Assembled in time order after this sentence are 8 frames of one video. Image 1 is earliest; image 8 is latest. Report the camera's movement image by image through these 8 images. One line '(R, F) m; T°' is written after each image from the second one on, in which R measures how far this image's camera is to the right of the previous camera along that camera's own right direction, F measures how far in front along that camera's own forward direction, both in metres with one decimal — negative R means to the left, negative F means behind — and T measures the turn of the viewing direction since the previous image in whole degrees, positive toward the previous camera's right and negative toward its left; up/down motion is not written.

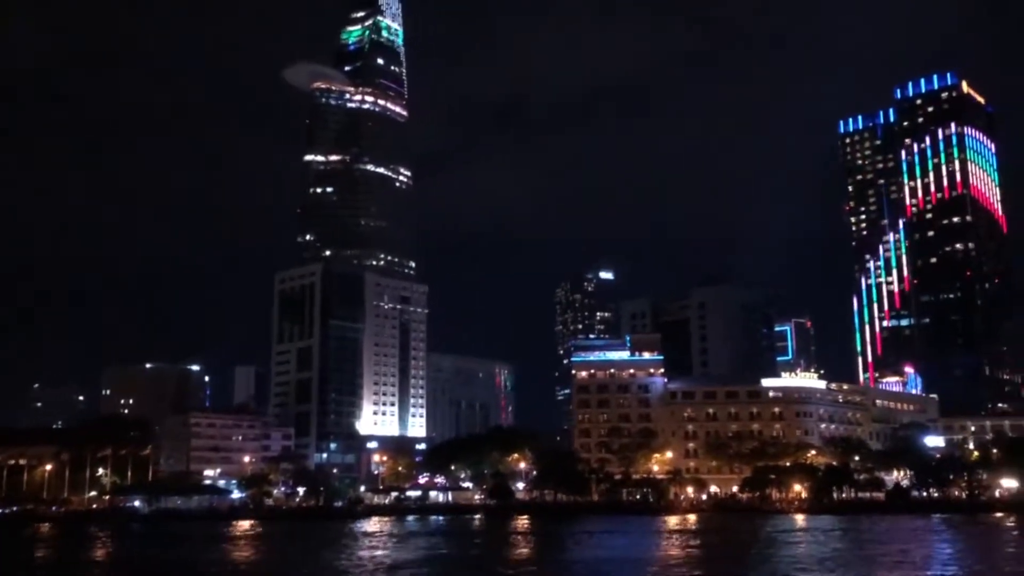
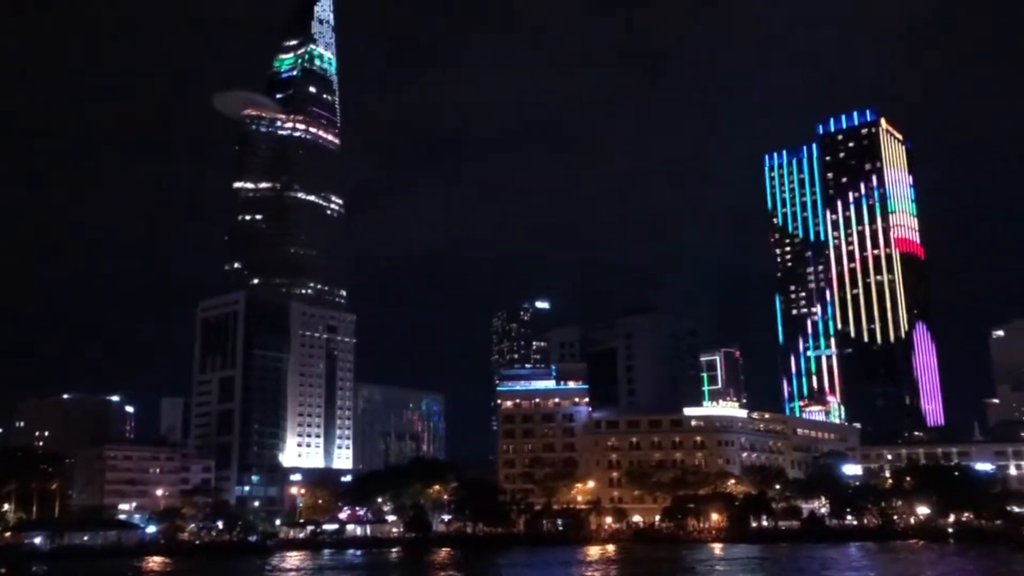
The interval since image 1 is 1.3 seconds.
(+3.2, +0.5) m; +4°
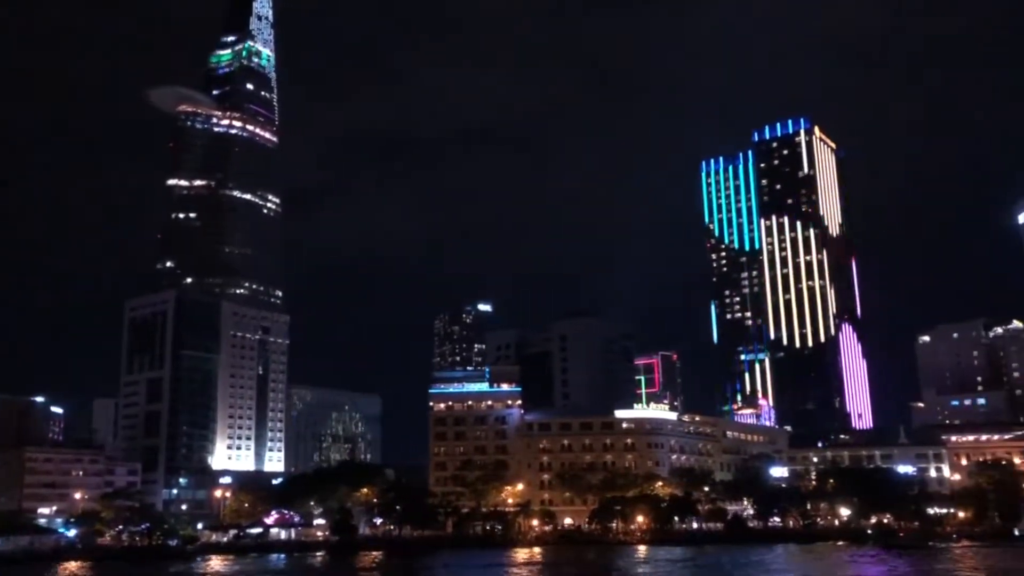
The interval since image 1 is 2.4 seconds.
(+2.7, +0.4) m; +3°
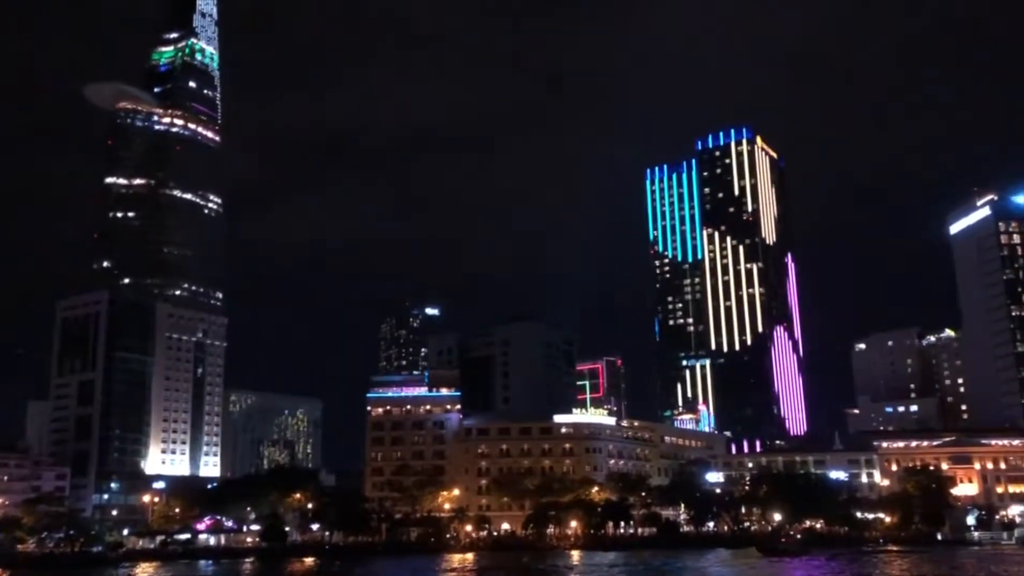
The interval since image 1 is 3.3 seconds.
(+2.3, +0.5) m; +3°
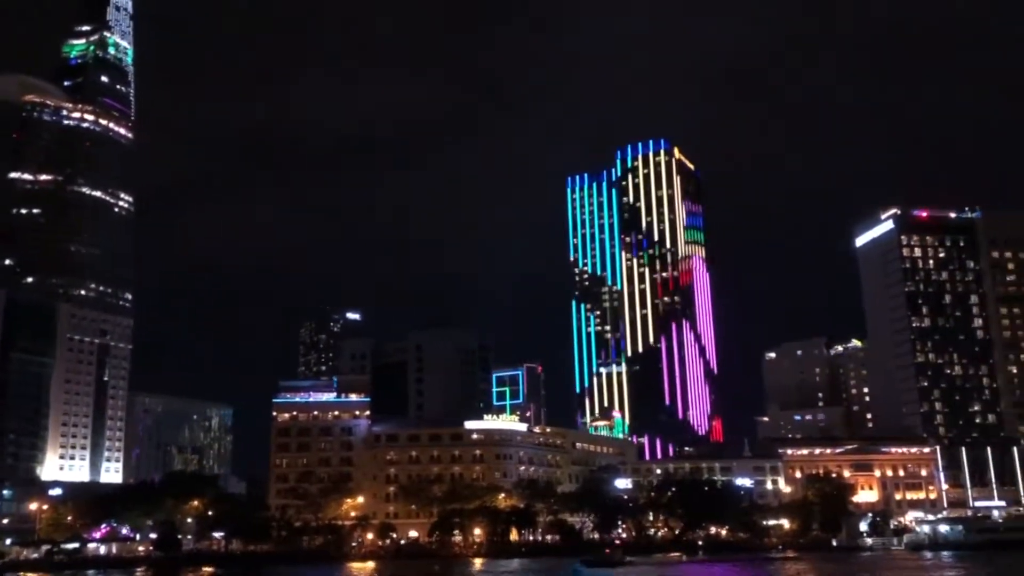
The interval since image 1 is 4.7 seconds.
(+3.6, +1.0) m; +4°
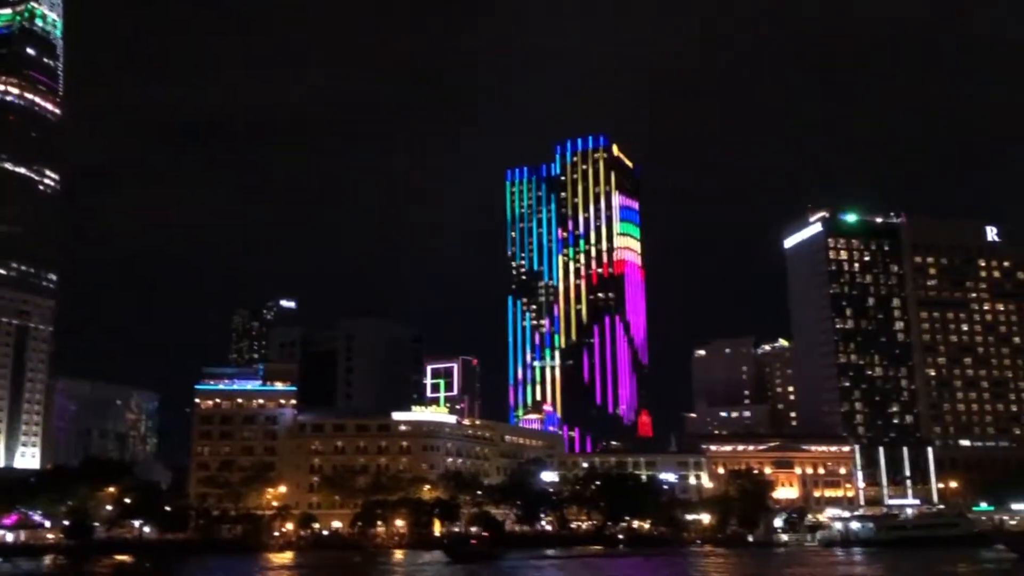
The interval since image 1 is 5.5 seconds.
(+2.0, +0.3) m; +4°
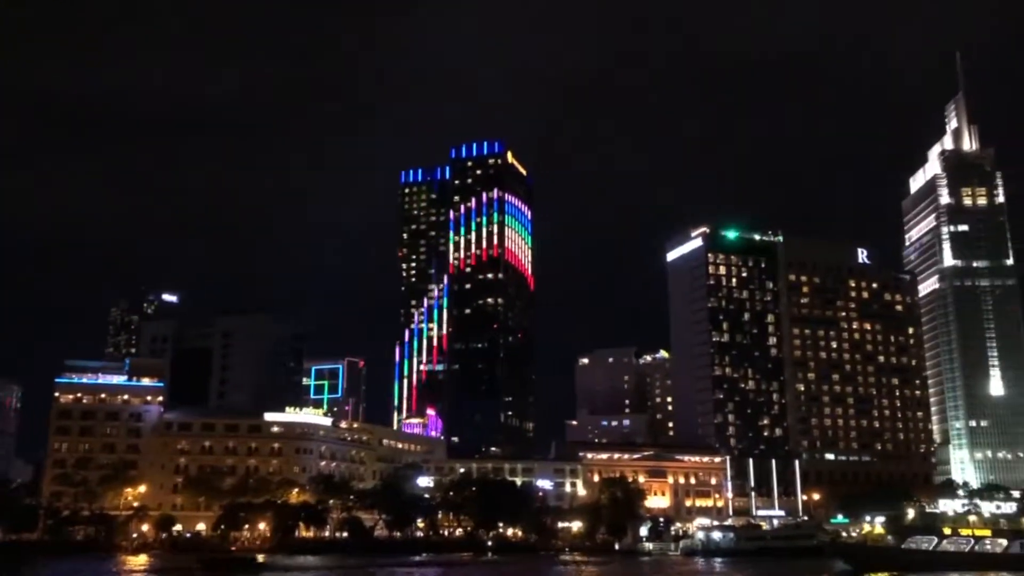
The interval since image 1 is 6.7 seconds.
(+3.2, +1.1) m; +6°
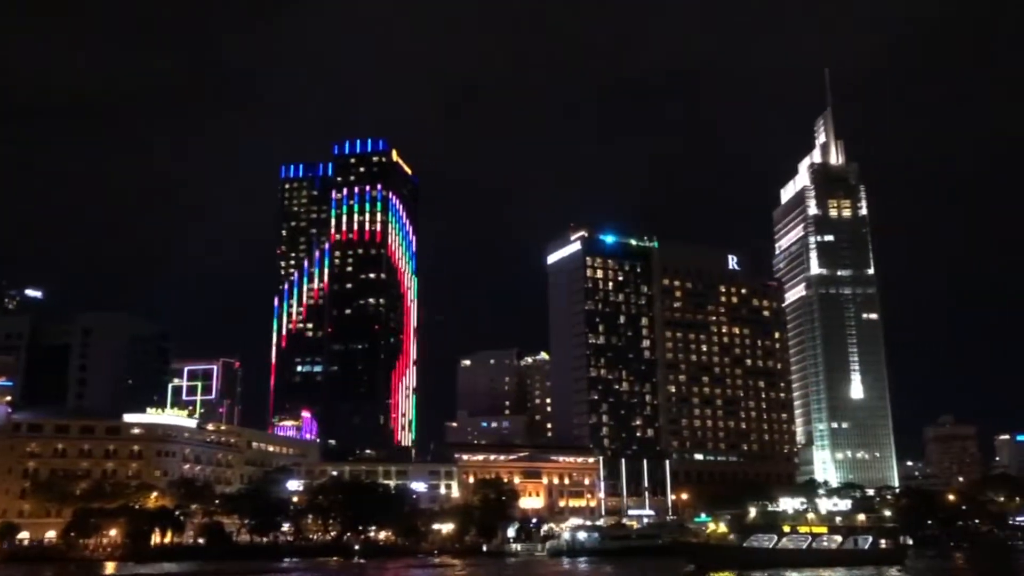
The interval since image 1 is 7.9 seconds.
(+2.9, +1.2) m; +7°
